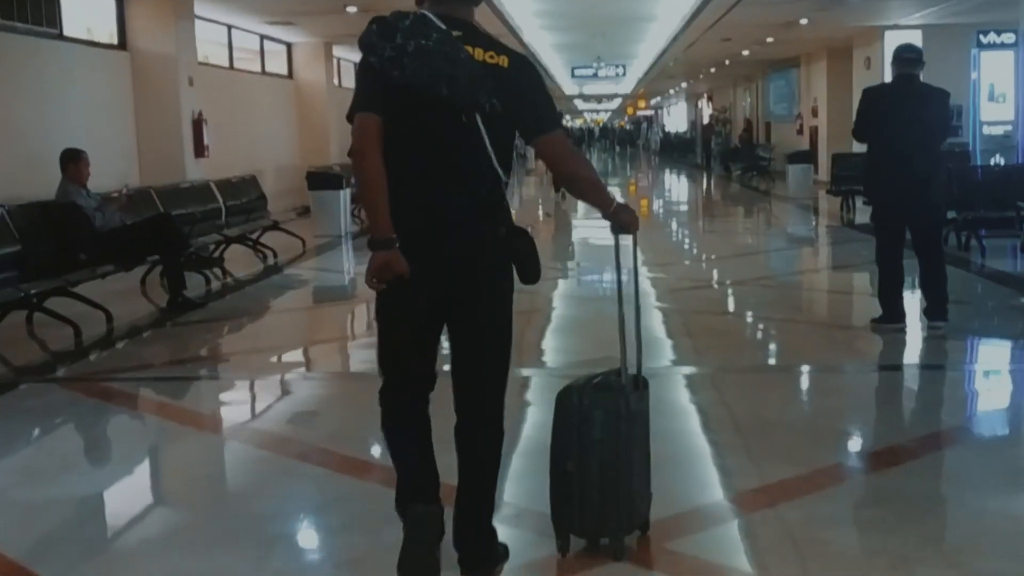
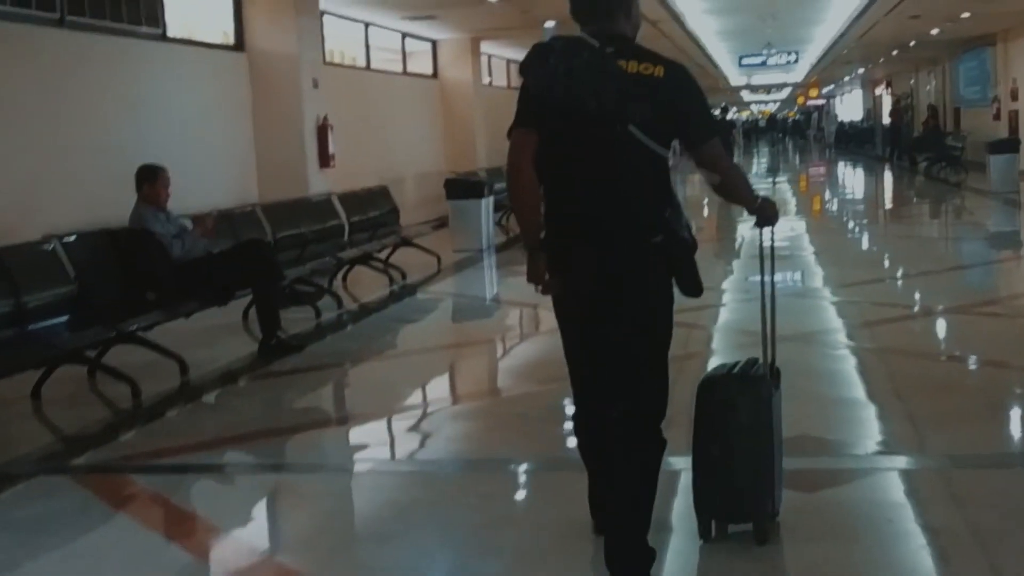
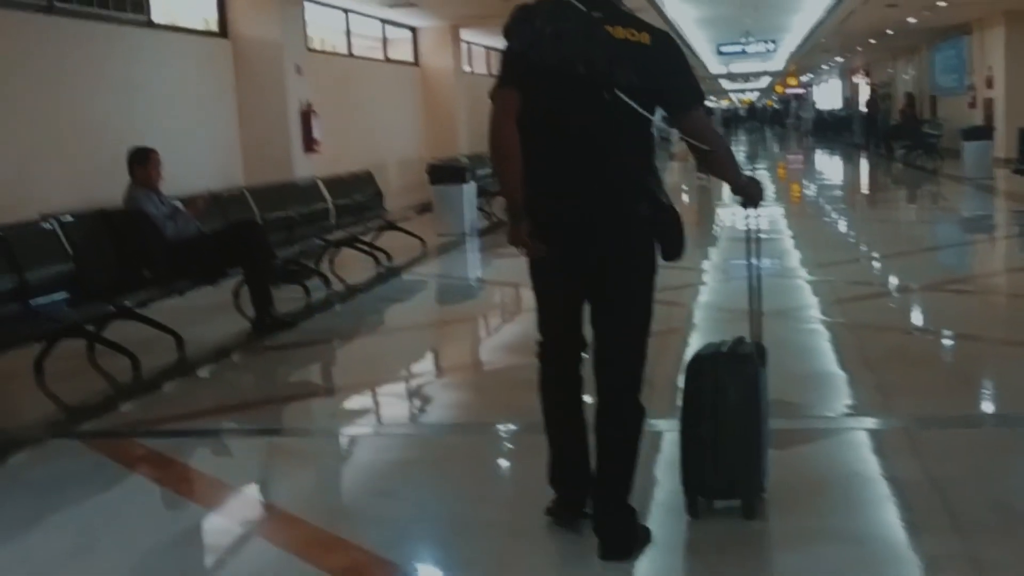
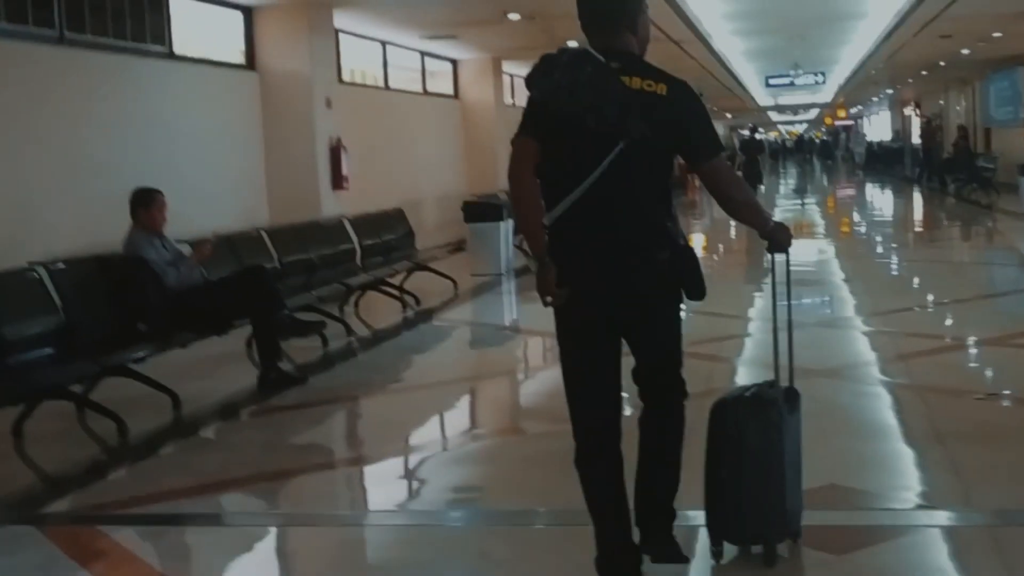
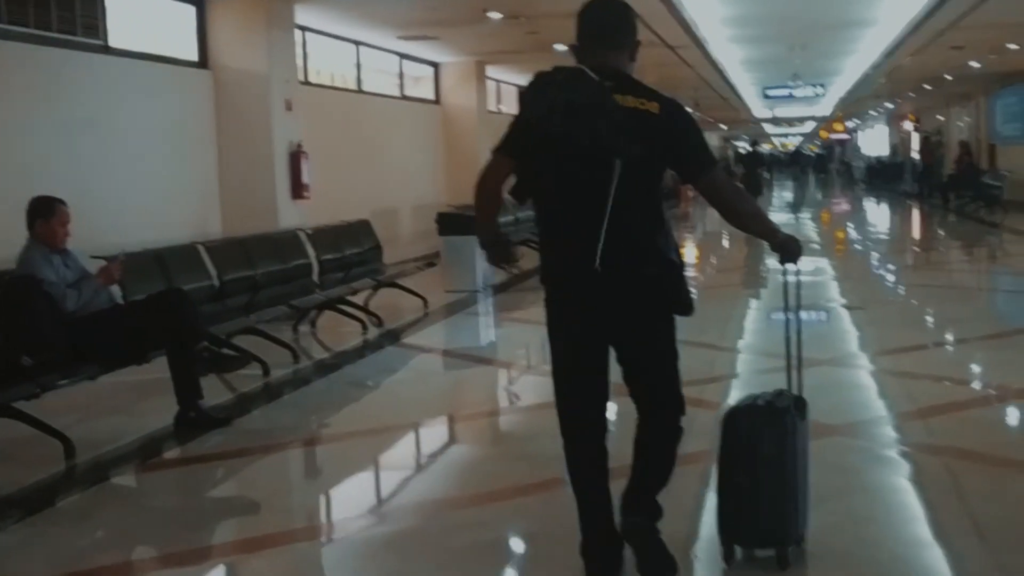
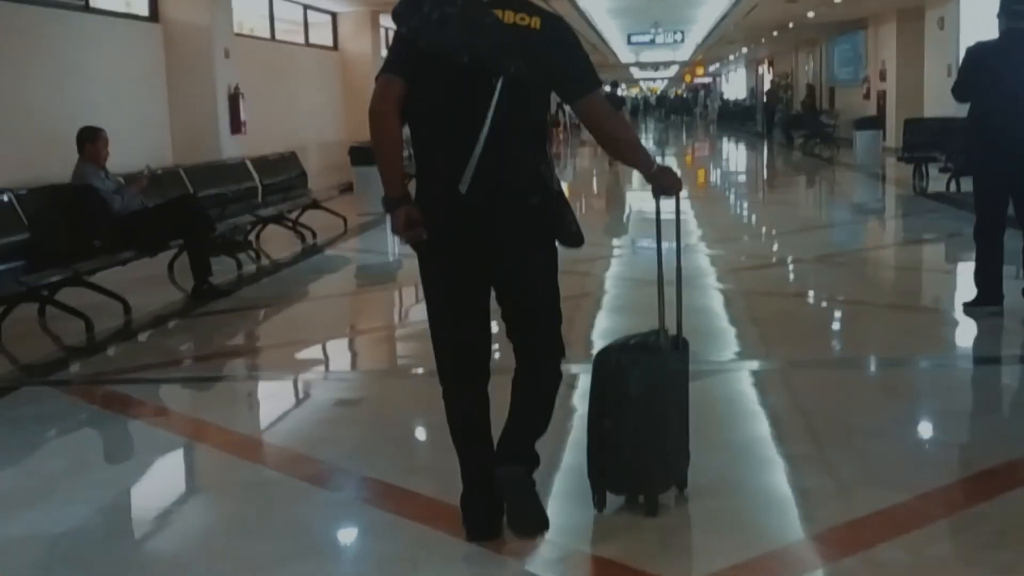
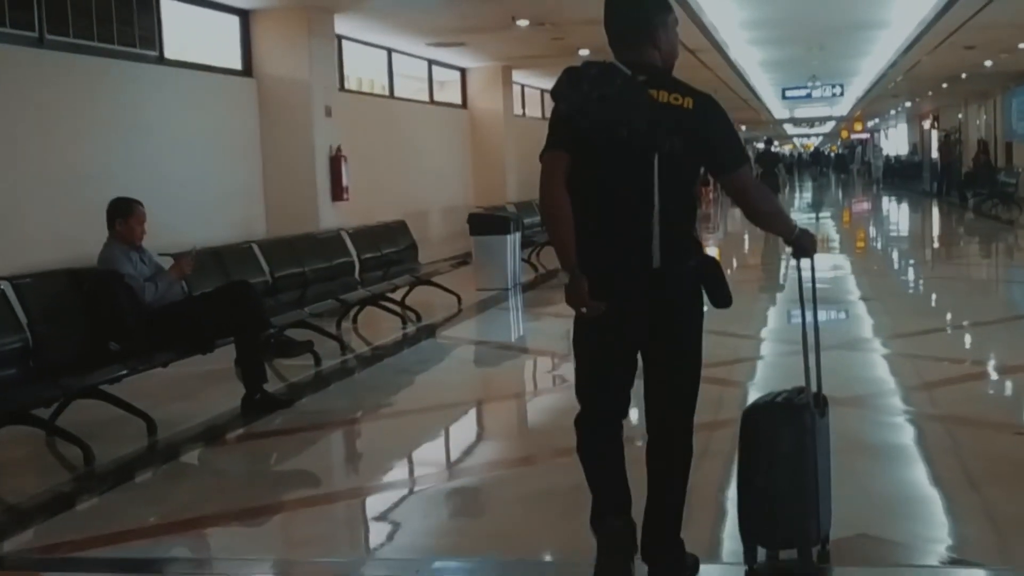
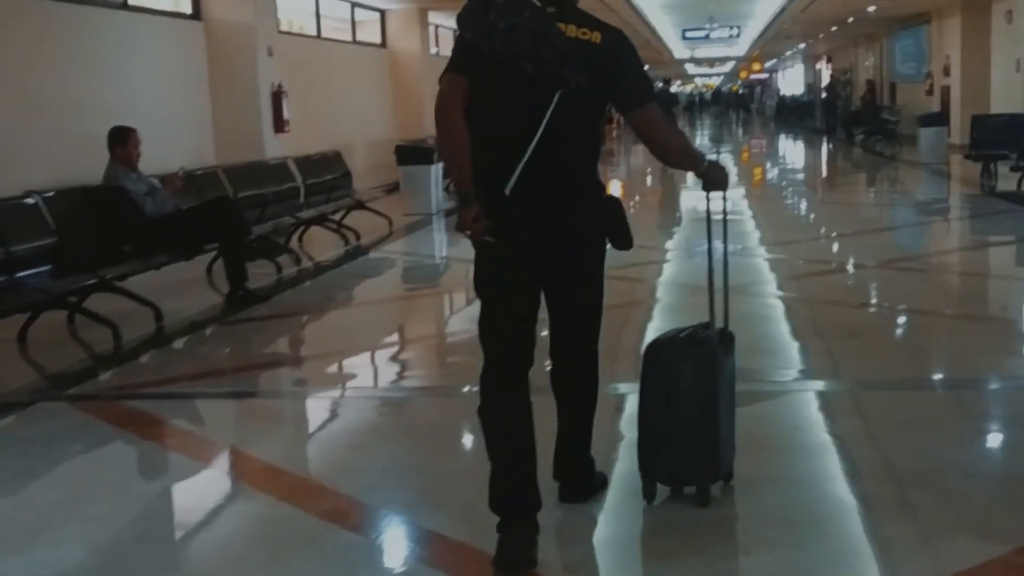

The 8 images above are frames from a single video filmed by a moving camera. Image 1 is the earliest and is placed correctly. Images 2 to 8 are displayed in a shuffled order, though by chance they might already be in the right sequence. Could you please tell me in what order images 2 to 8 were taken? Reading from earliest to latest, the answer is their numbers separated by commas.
6, 8, 3, 2, 4, 7, 5
